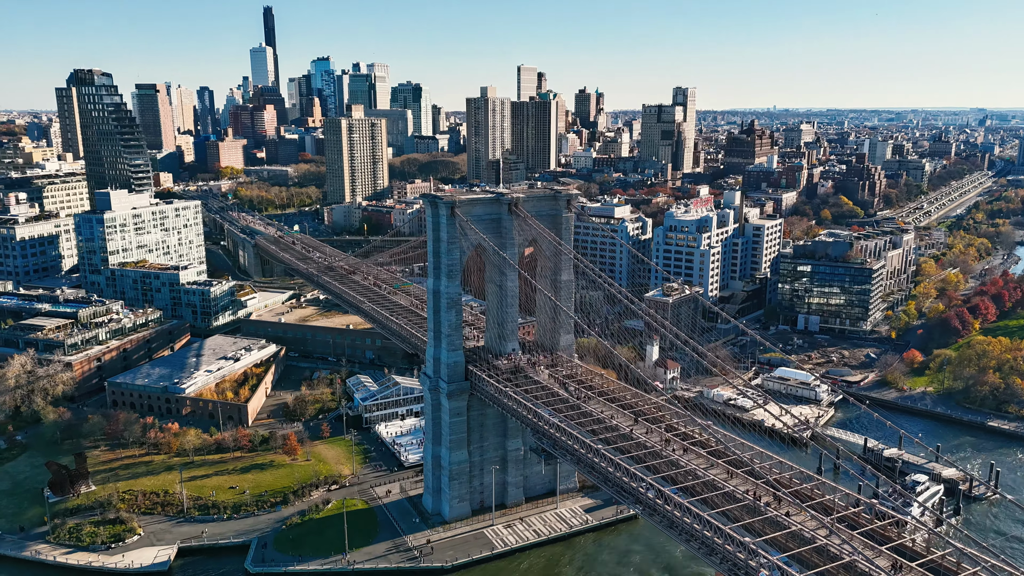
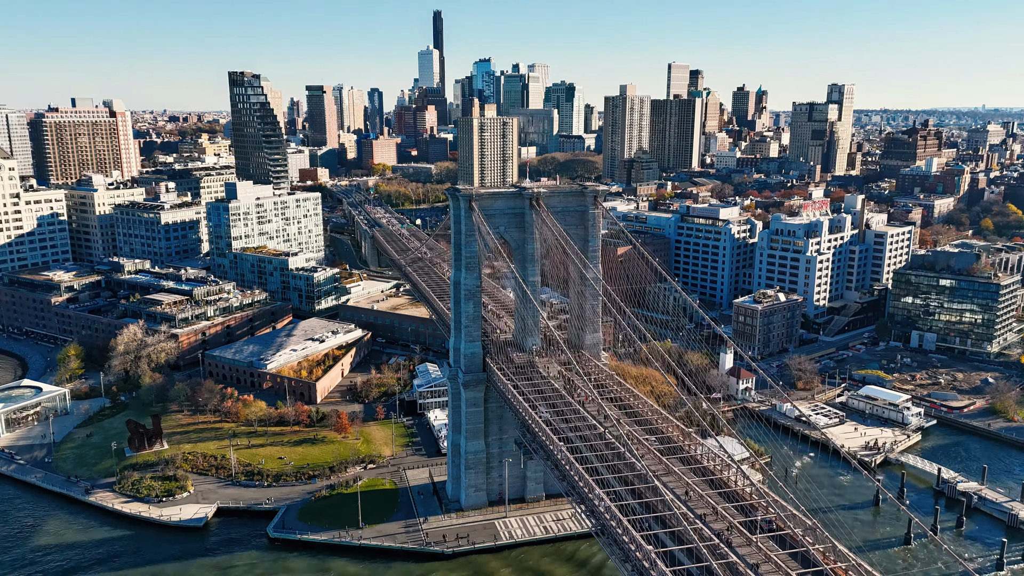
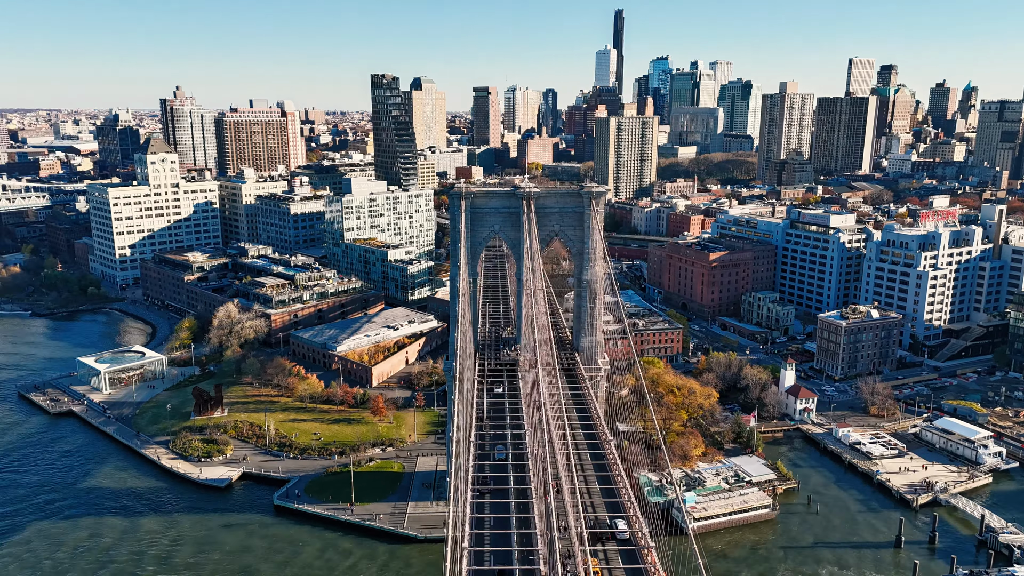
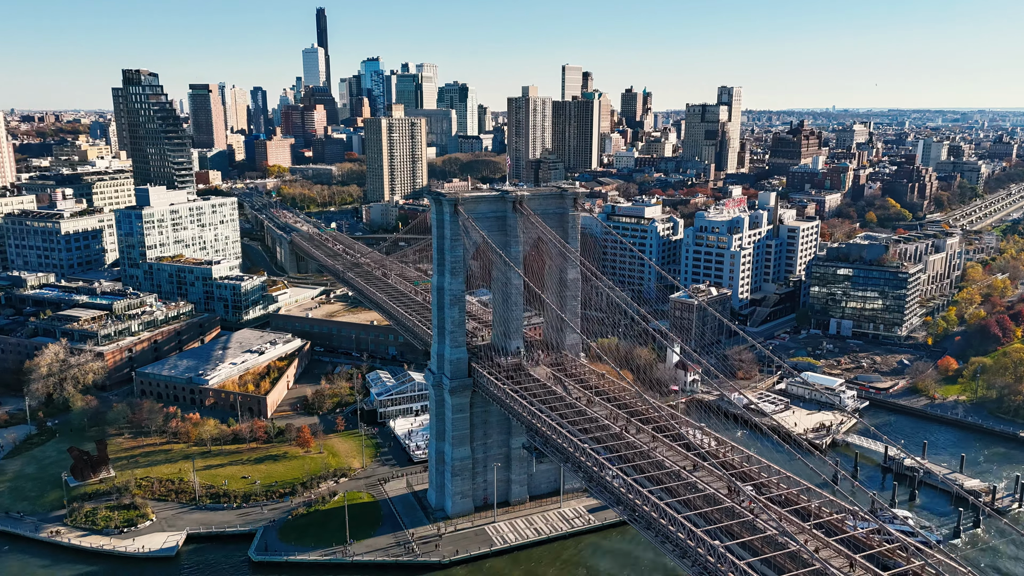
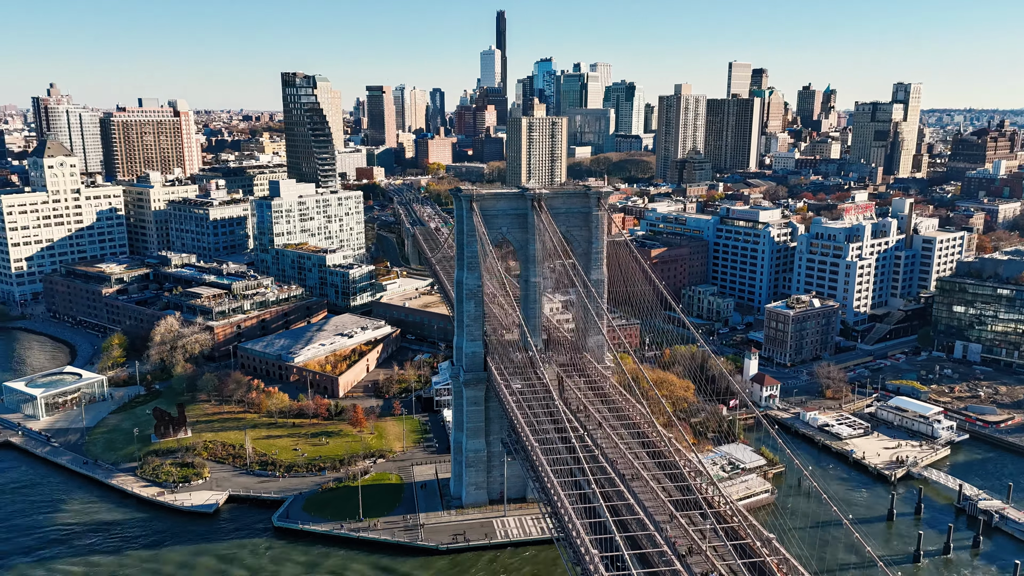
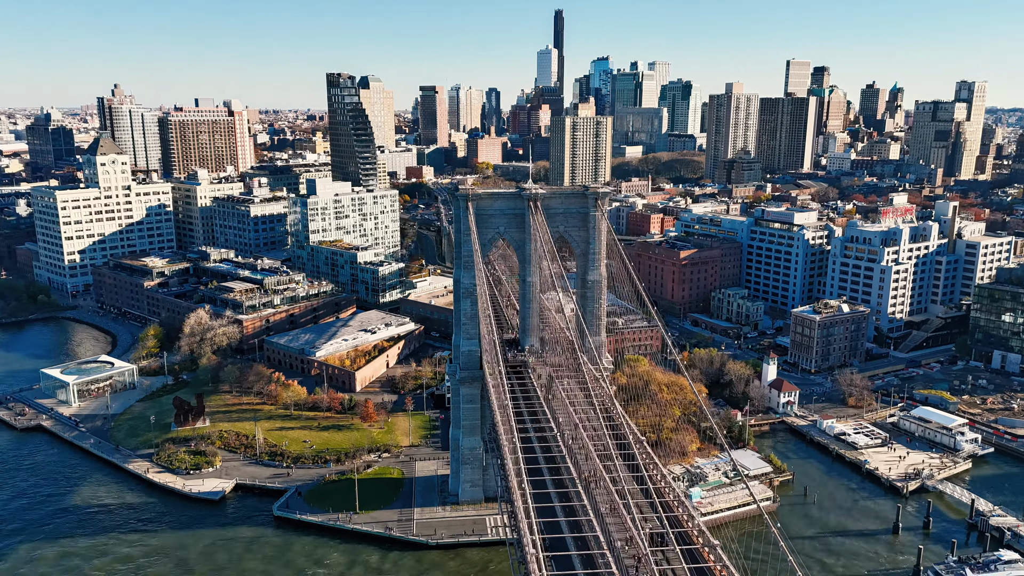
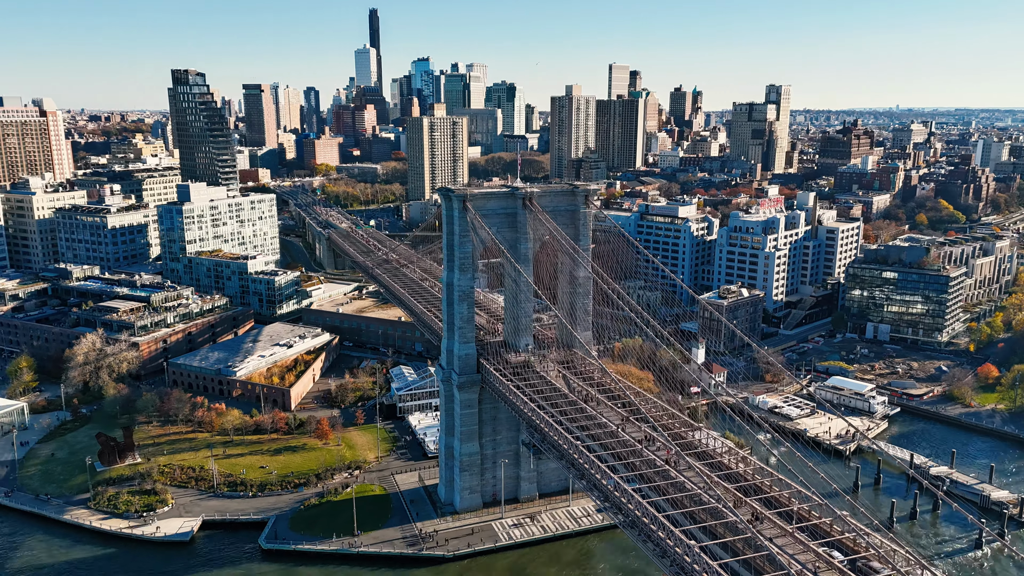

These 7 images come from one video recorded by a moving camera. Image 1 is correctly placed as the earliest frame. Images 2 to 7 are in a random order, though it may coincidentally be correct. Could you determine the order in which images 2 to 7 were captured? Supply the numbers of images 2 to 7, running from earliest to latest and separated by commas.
4, 7, 2, 5, 6, 3
